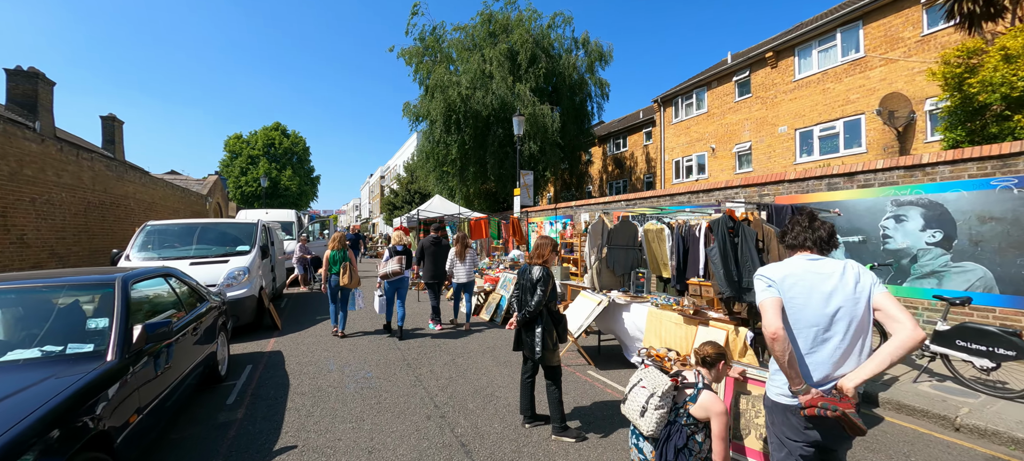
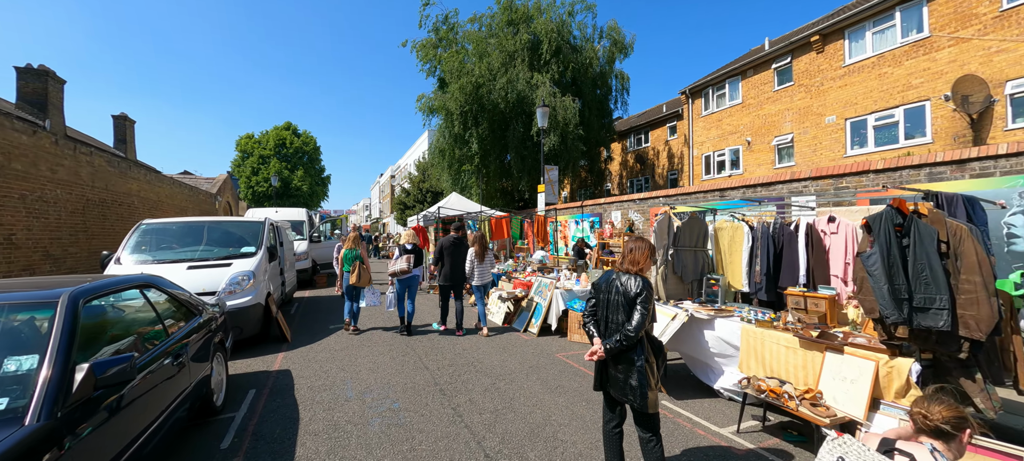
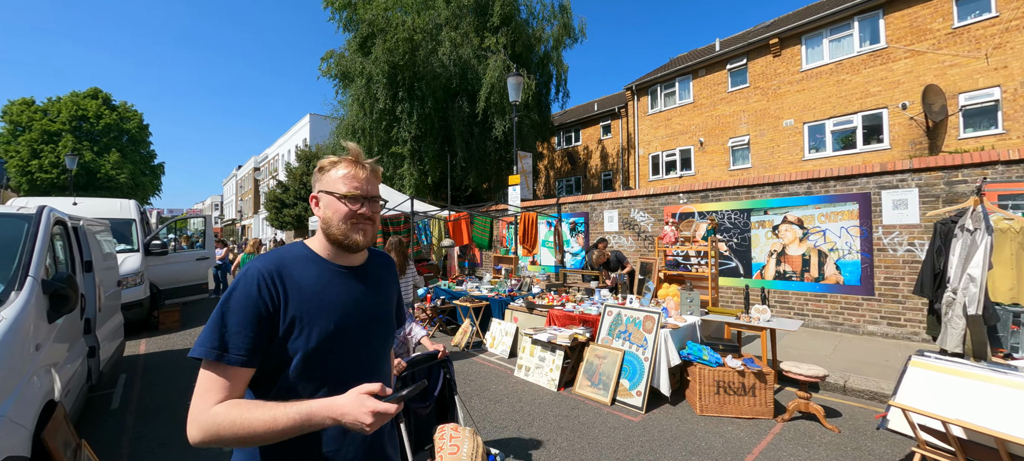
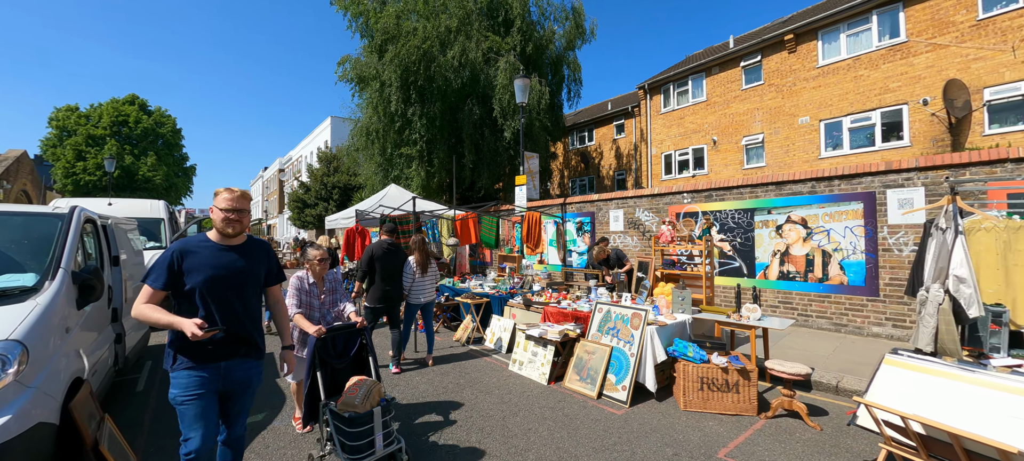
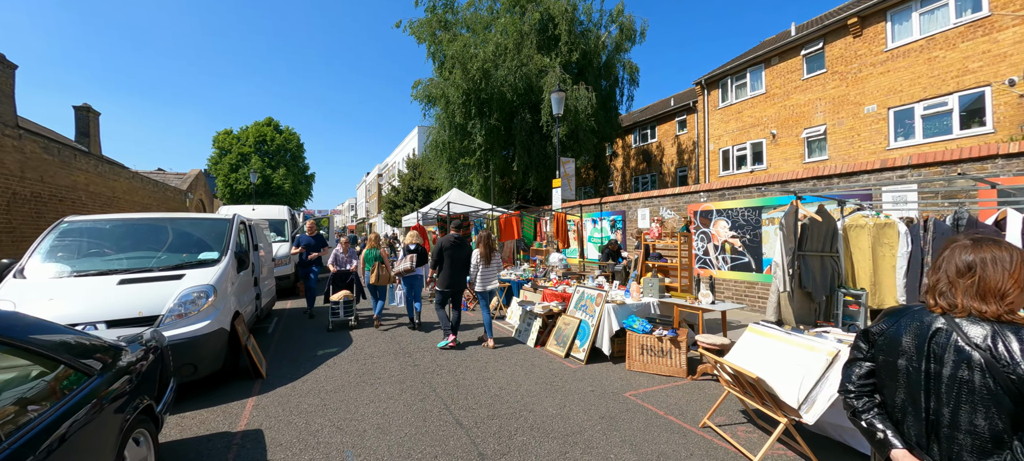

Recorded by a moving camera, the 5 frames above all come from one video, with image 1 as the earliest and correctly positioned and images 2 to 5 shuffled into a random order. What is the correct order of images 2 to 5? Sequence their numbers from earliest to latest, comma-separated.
2, 5, 4, 3
